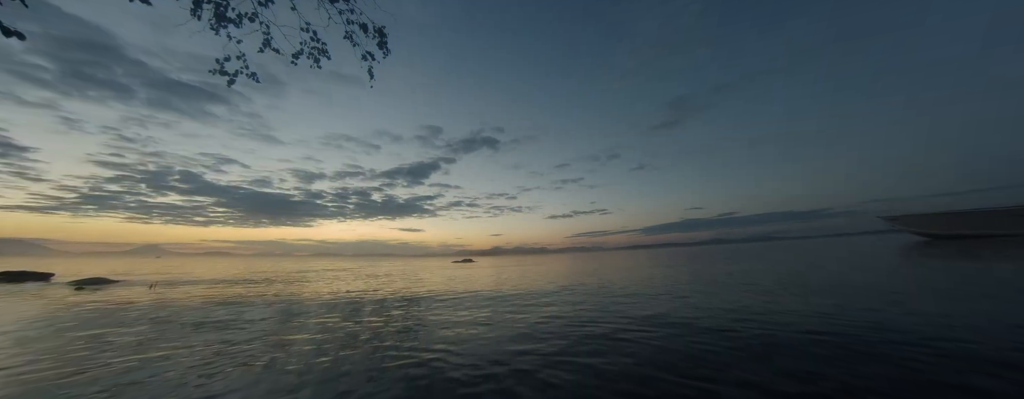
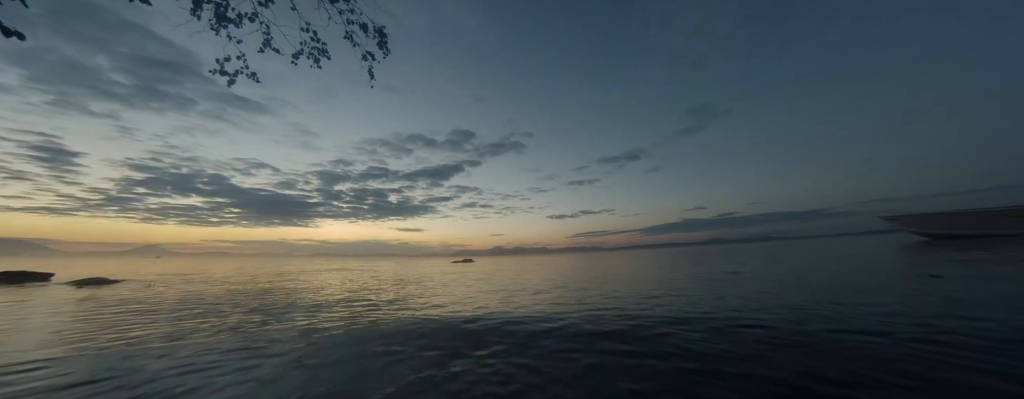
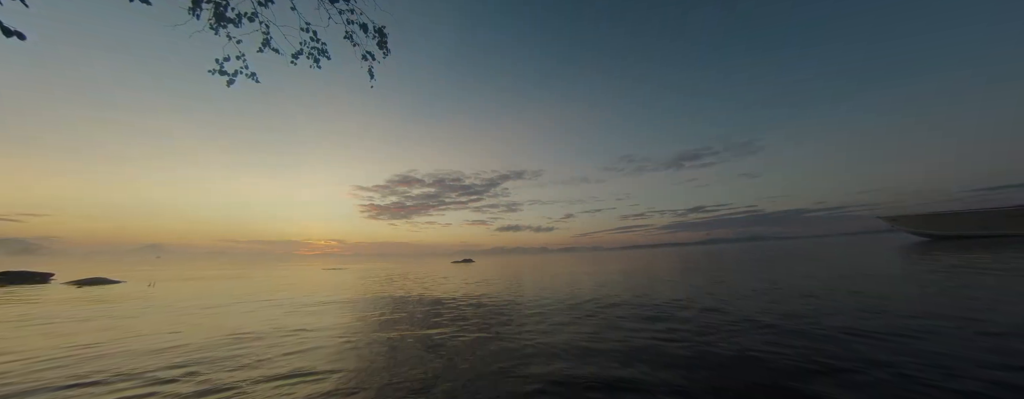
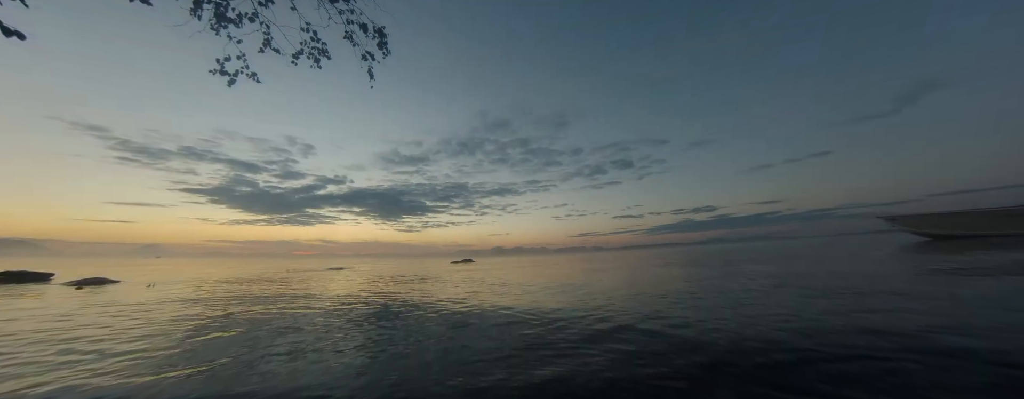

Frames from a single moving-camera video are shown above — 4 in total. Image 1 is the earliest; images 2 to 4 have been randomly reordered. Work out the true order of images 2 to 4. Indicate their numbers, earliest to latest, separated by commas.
2, 4, 3
